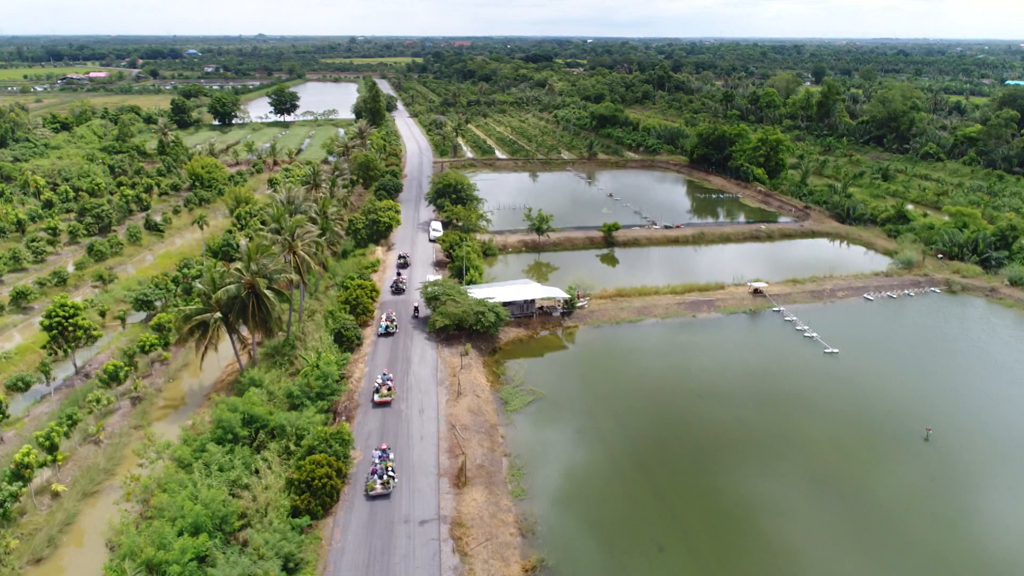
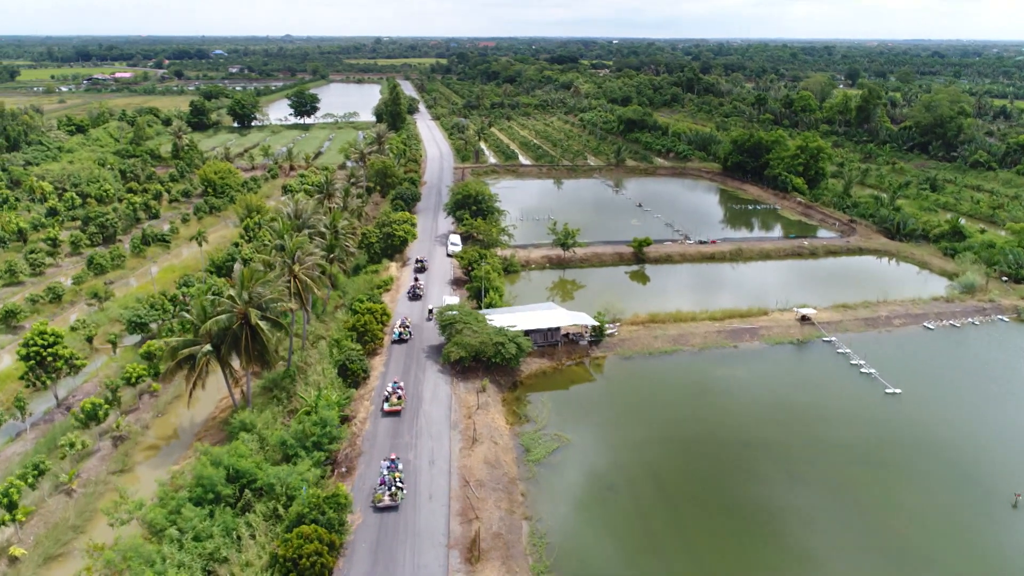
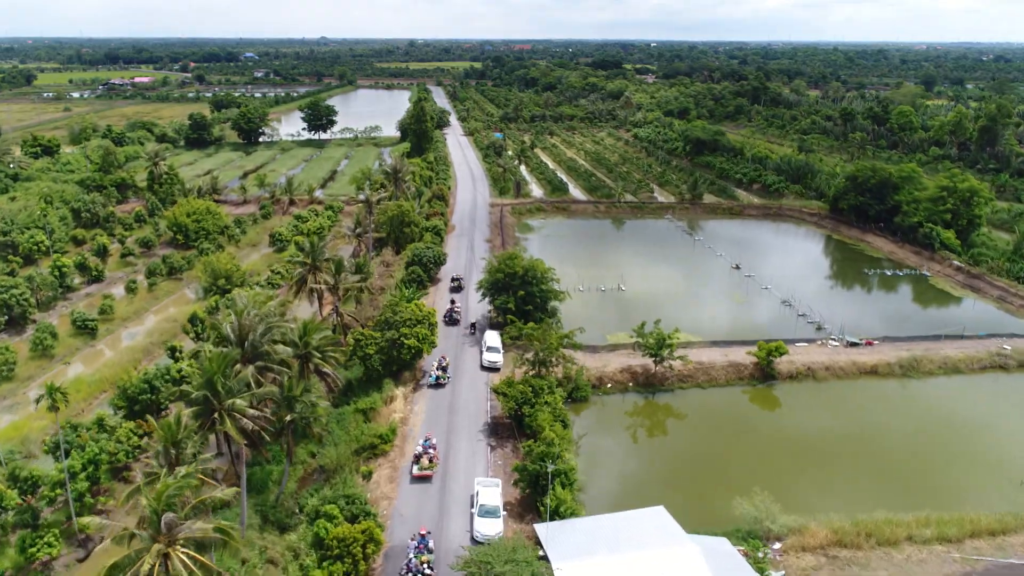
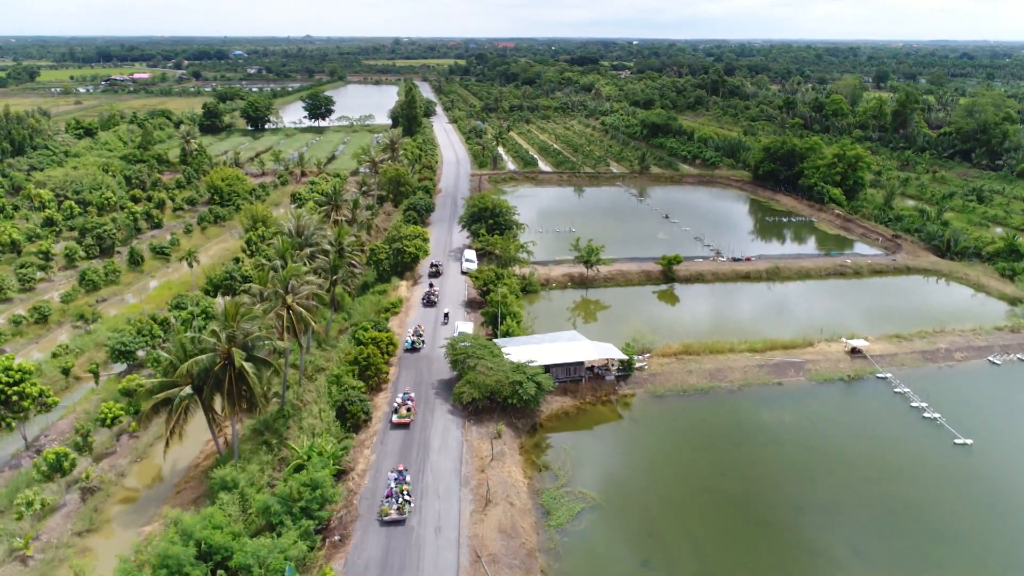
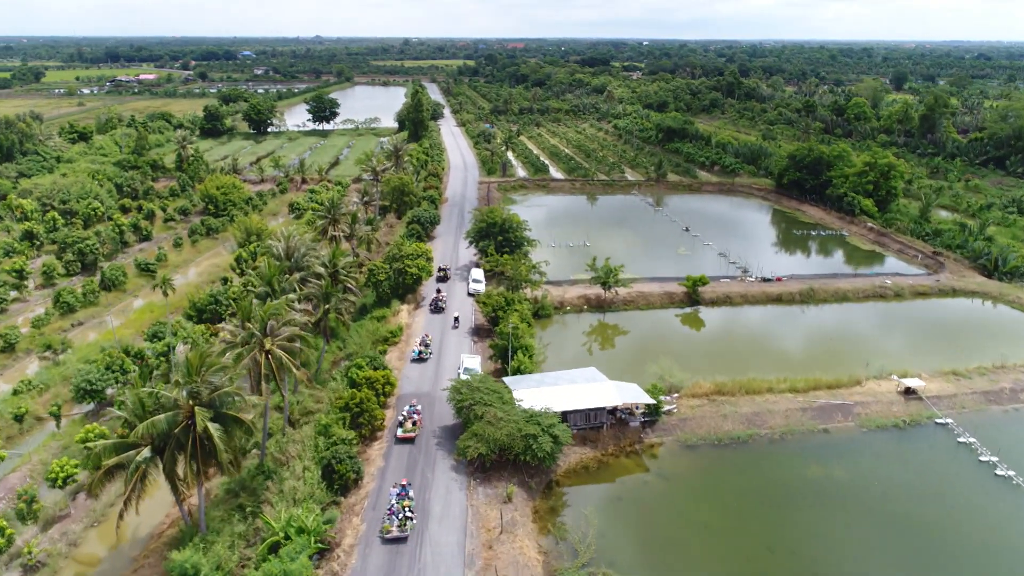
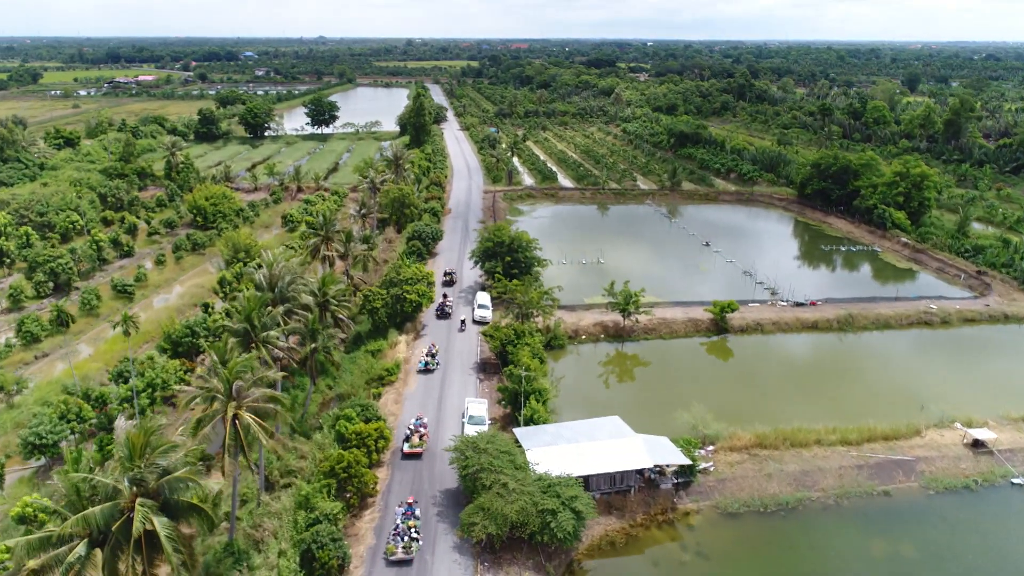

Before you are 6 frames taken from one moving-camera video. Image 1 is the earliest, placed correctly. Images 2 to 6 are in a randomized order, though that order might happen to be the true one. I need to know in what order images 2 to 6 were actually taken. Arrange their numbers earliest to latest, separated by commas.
2, 4, 5, 6, 3
